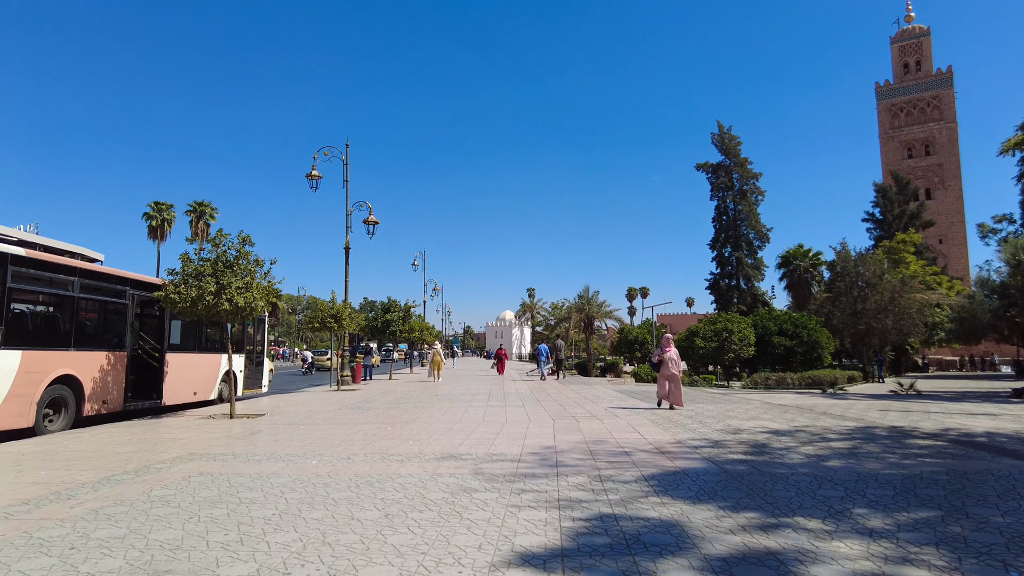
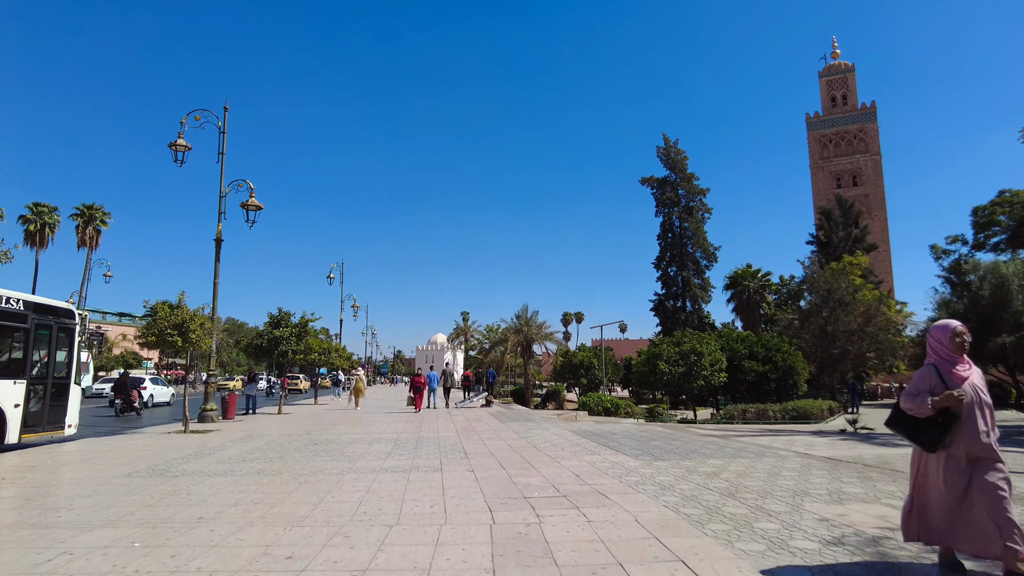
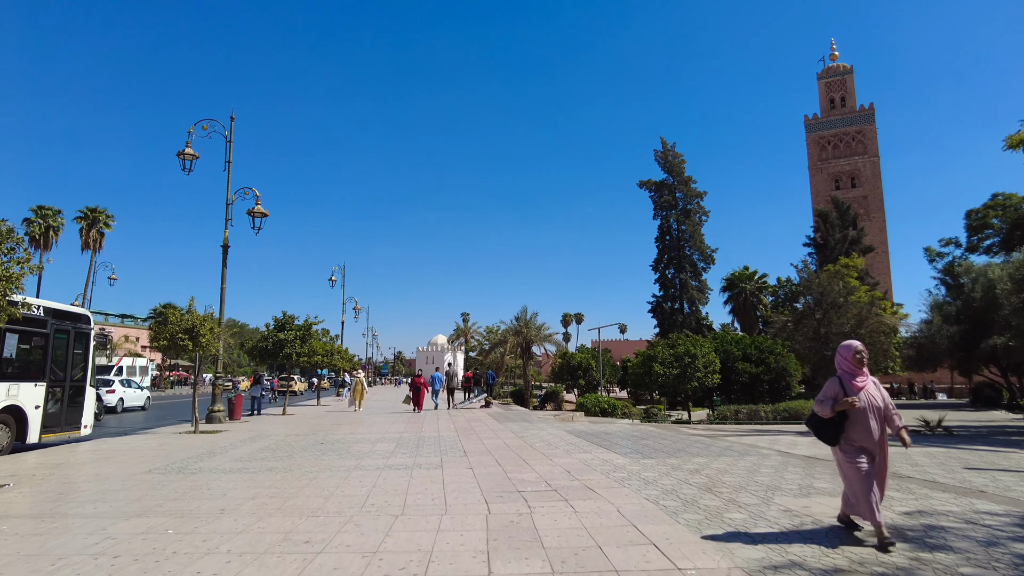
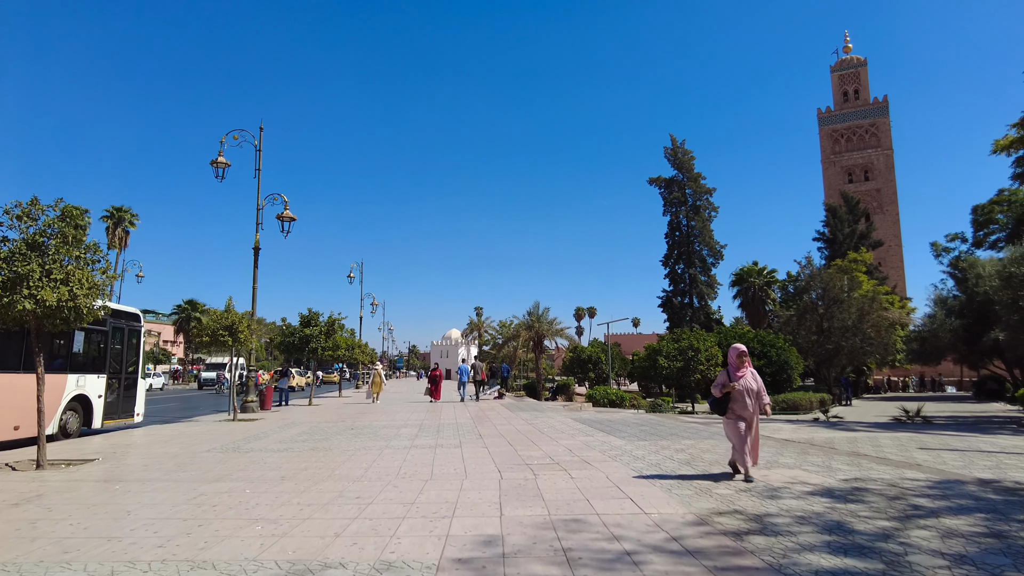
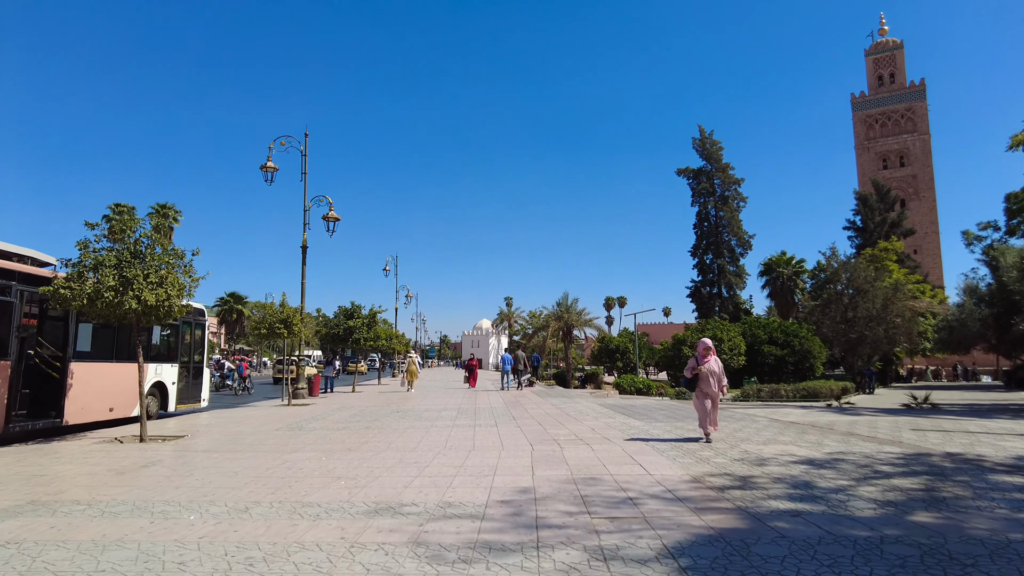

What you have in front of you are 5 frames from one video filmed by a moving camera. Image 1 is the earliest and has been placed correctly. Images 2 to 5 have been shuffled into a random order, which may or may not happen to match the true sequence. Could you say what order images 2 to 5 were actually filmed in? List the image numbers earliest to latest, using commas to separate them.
5, 4, 3, 2
